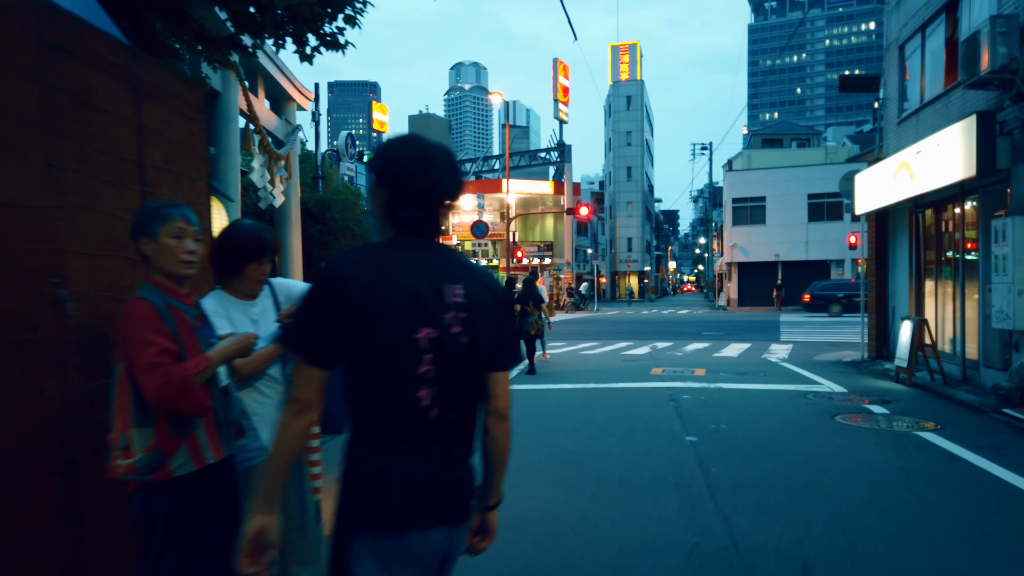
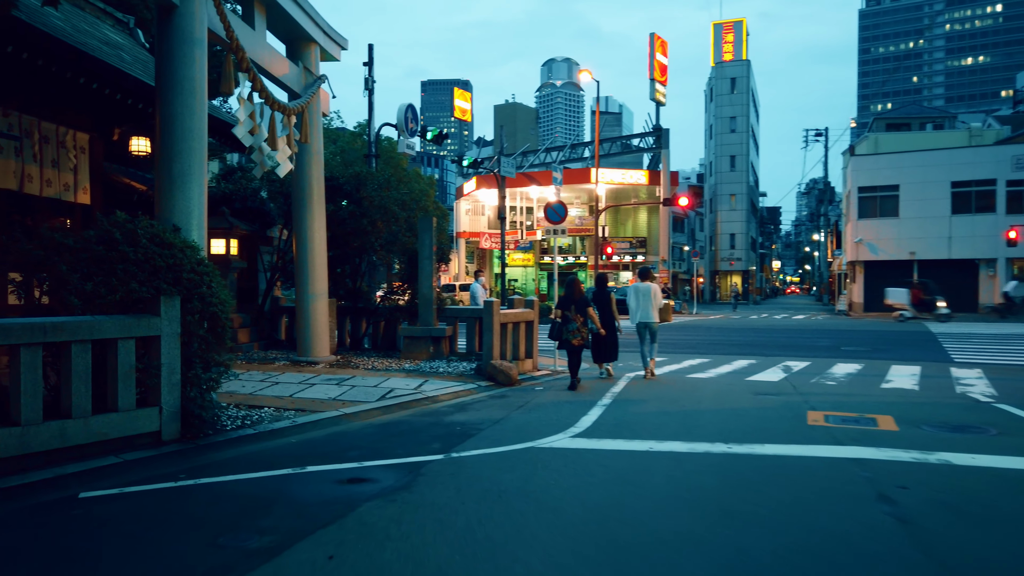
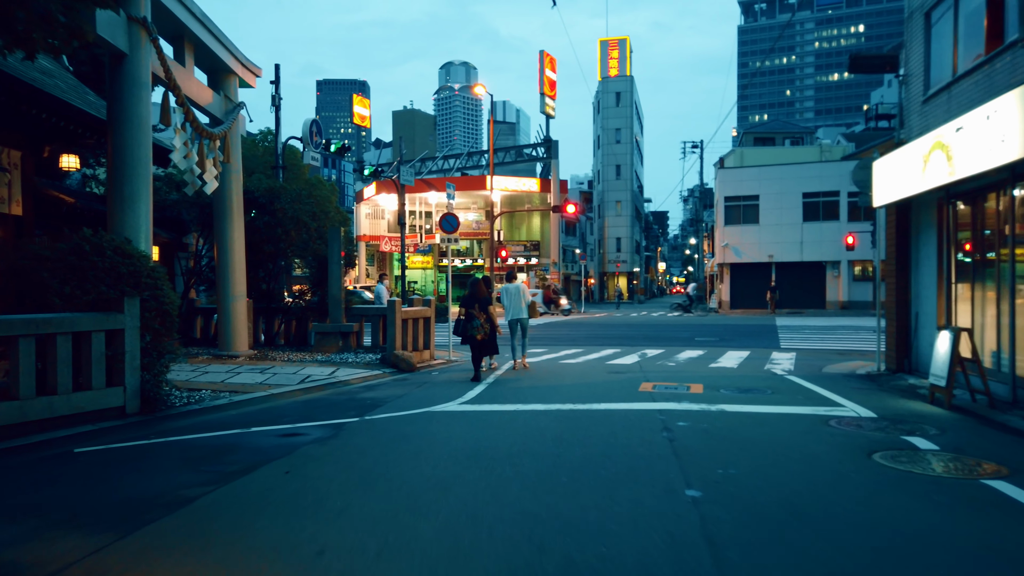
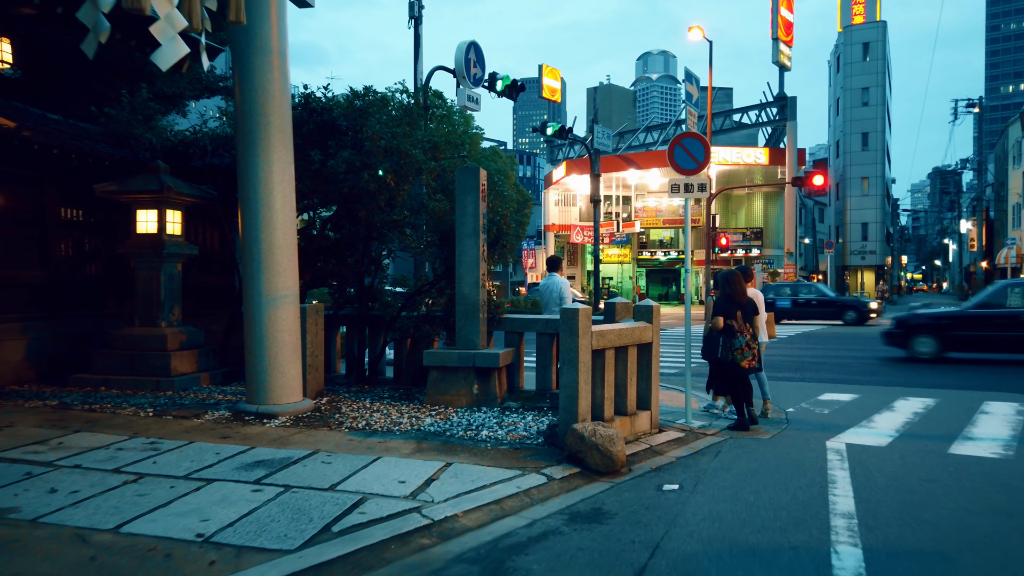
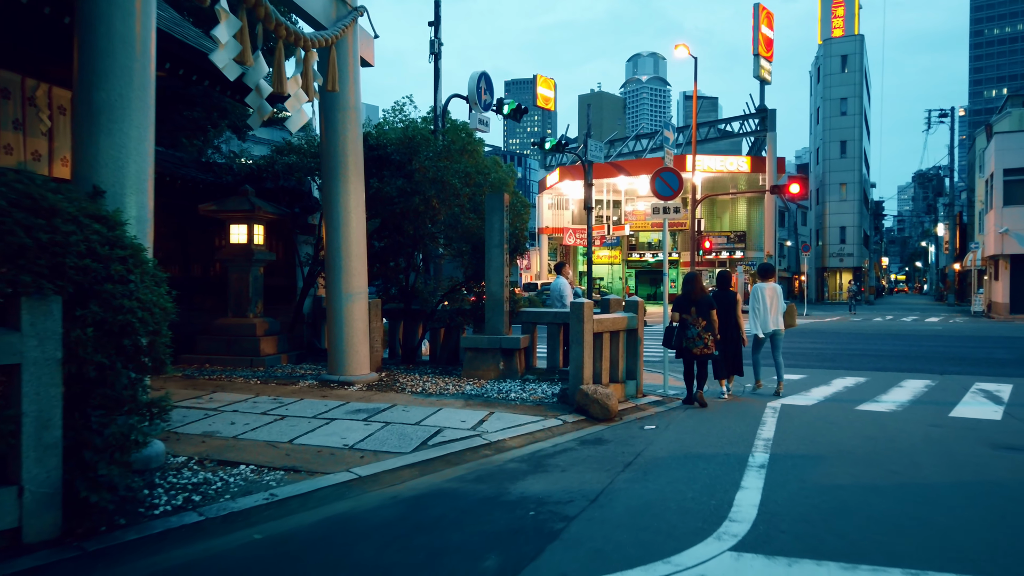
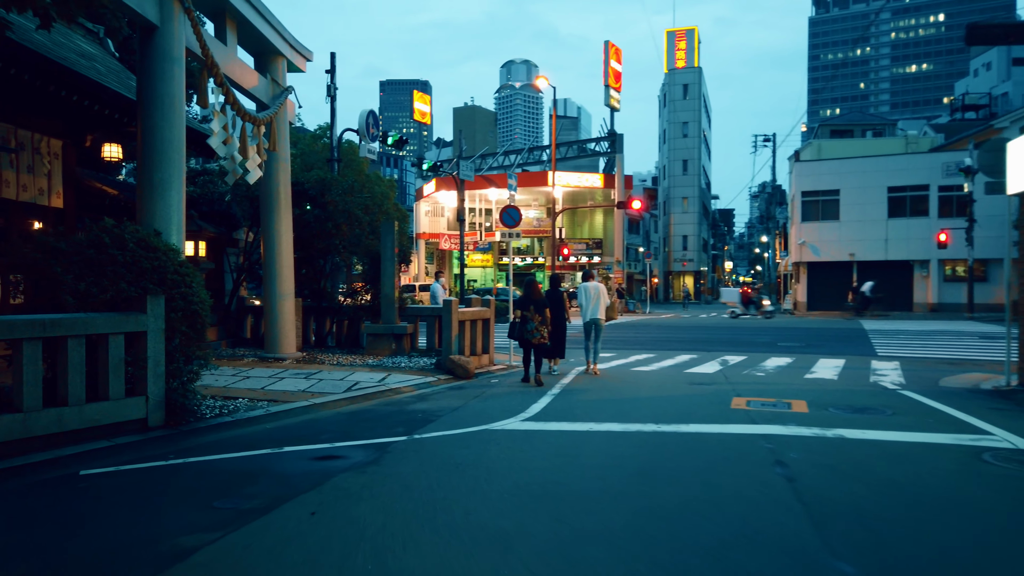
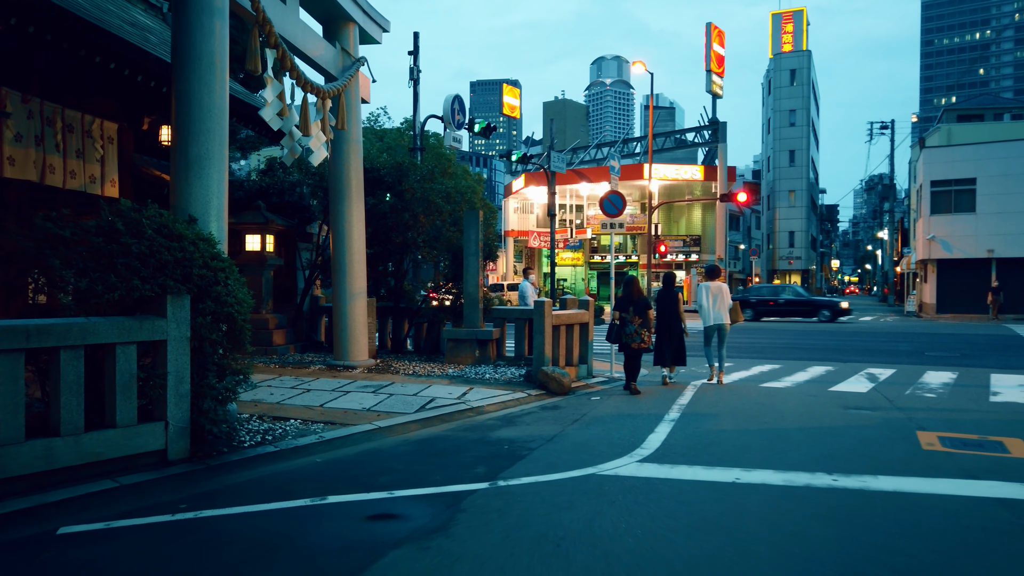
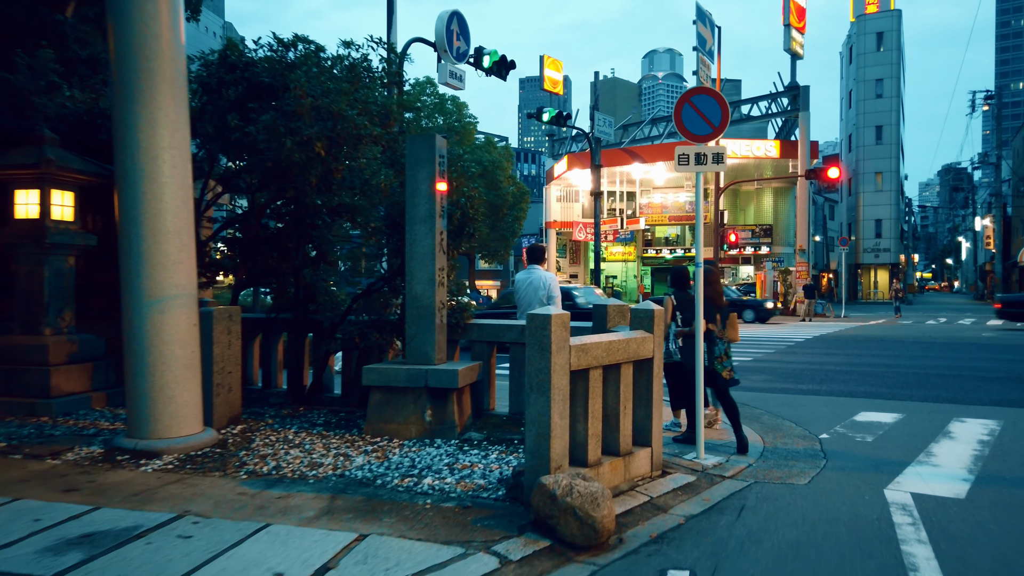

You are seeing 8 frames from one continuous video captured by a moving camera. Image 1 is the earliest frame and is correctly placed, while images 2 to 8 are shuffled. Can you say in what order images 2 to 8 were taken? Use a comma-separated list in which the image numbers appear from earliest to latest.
3, 6, 2, 7, 5, 4, 8
